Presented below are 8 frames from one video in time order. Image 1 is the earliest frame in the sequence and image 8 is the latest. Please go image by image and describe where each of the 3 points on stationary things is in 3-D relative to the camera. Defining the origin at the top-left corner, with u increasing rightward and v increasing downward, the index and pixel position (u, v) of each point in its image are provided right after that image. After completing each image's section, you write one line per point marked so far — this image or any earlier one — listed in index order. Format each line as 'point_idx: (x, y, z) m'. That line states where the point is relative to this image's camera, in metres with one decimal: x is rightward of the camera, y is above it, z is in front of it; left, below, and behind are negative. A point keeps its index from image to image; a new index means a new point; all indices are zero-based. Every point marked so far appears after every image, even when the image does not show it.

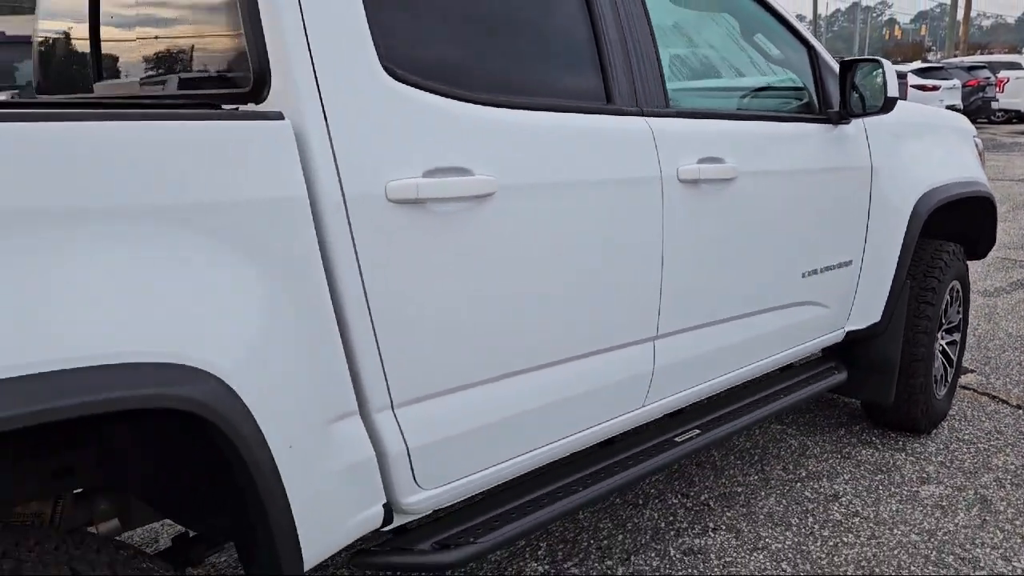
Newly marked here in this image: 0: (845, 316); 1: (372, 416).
0: (+1.2, -0.1, +3.0) m
1: (-0.3, -0.3, +1.6) m
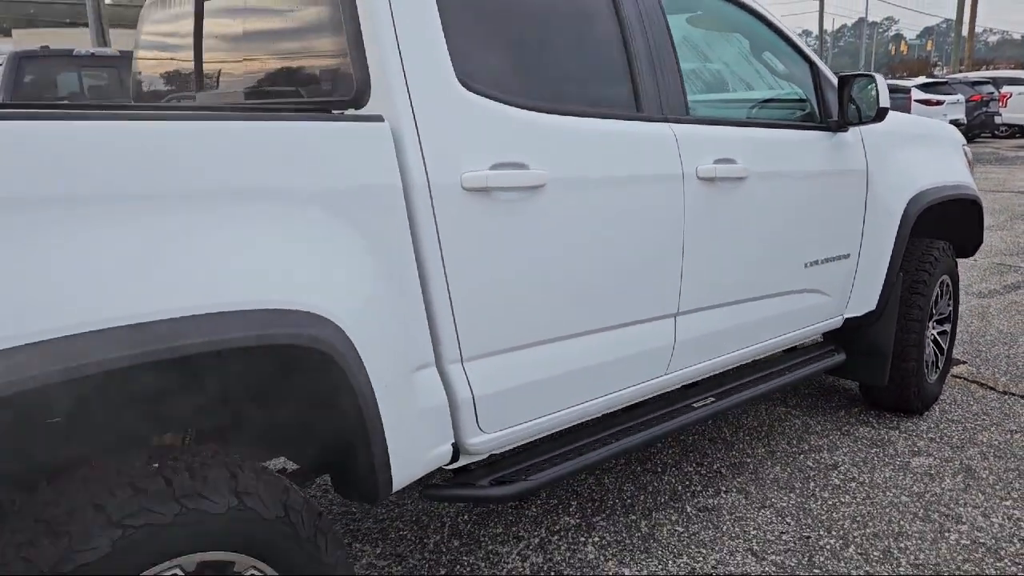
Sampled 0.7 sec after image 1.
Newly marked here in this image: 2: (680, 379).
0: (+1.3, -0.1, +3.3) m
1: (-0.2, -0.2, +2.0) m
2: (+0.5, -0.3, +2.7) m
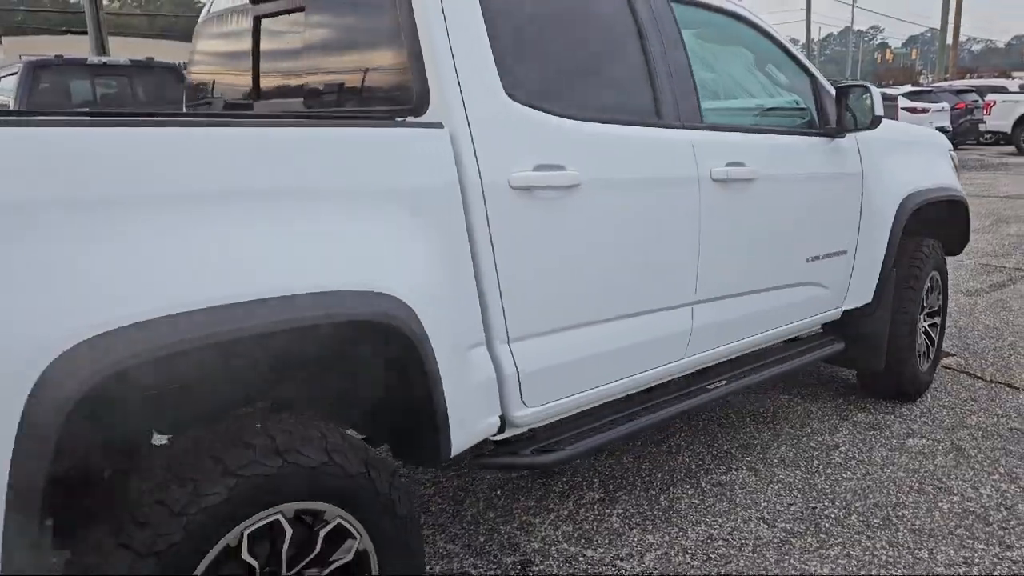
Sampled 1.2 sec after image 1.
0: (+1.4, 0.0, +3.5) m
1: (0.0, -0.2, +2.2) m
2: (+0.6, -0.3, +2.9) m
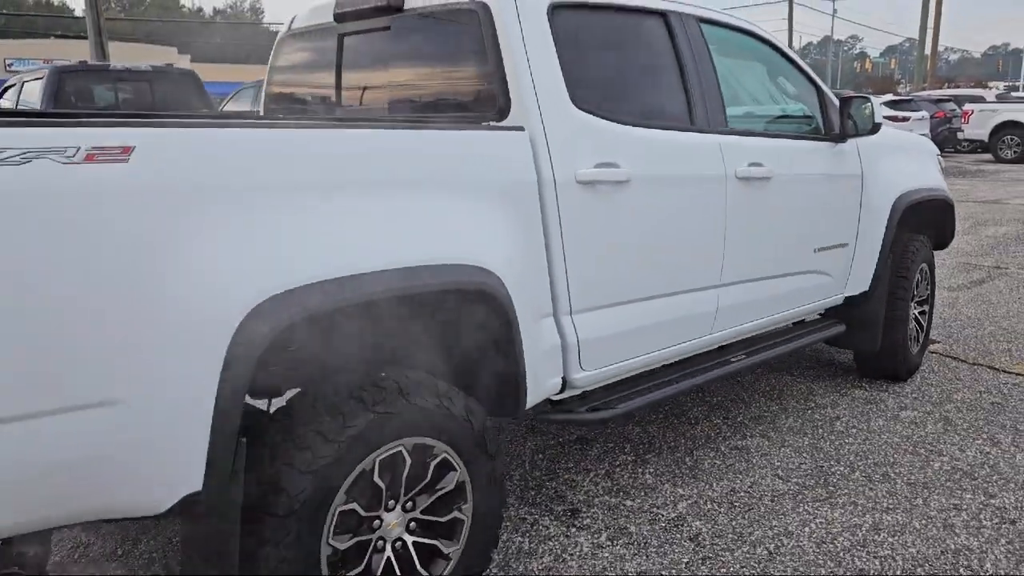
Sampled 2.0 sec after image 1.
0: (+1.6, 0.0, +4.0) m
1: (+0.2, -0.1, +2.6) m
2: (+0.8, -0.2, +3.3) m
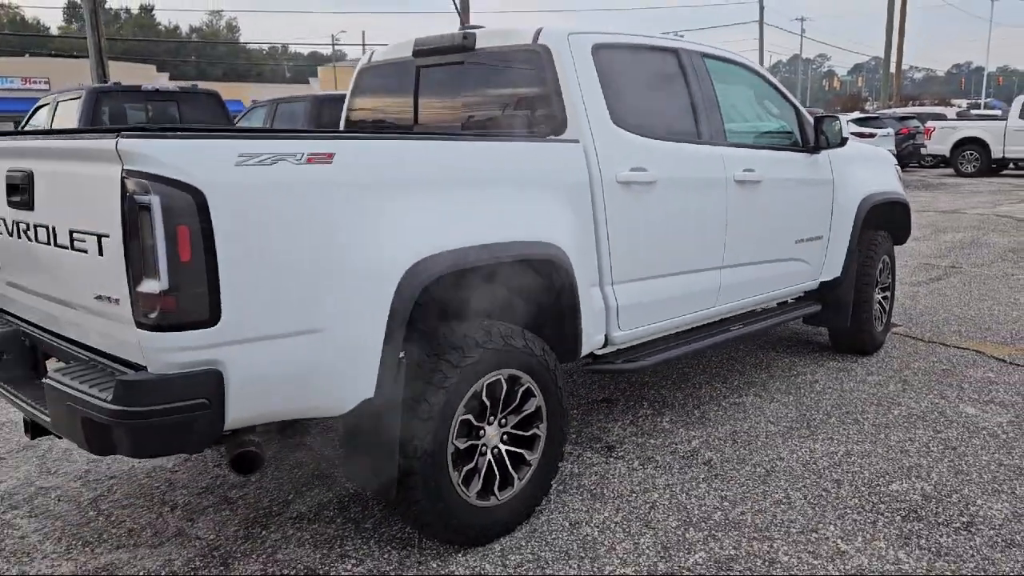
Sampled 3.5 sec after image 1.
0: (+1.7, +0.1, +4.8) m
1: (+0.4, 0.0, +3.4) m
2: (+1.0, -0.1, +4.1) m
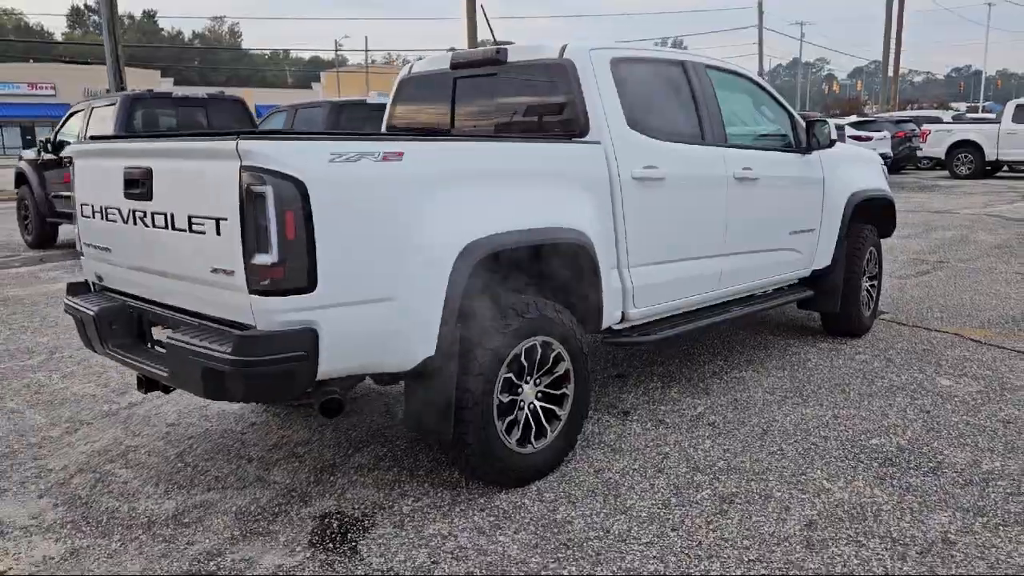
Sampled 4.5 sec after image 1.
0: (+1.9, +0.2, +5.3) m
1: (+0.5, +0.1, +3.9) m
2: (+1.2, 0.0, +4.6) m
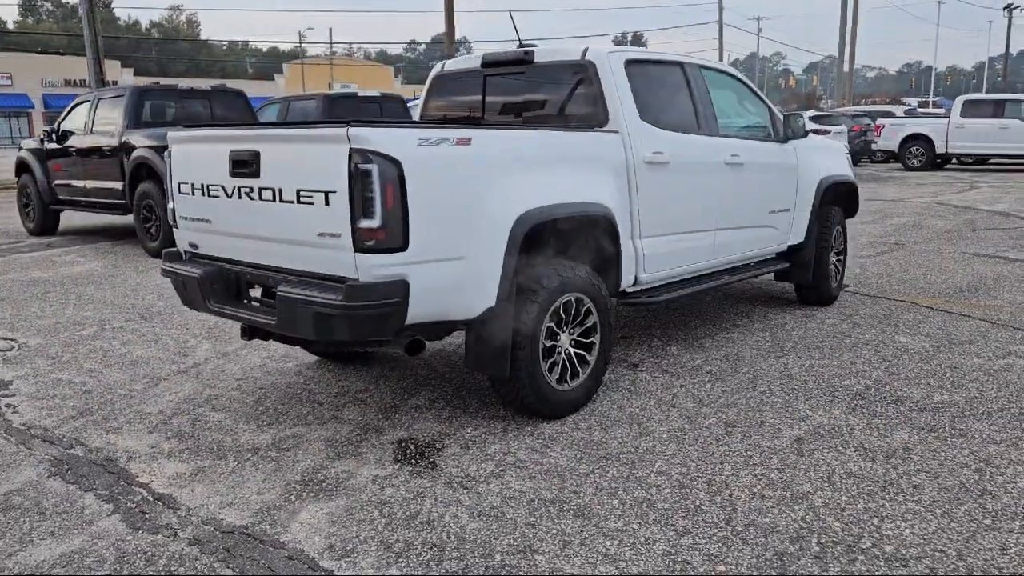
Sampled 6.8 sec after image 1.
0: (+2.0, +0.4, +6.0) m
1: (+0.7, +0.3, +4.6) m
2: (+1.3, +0.1, +5.3) m
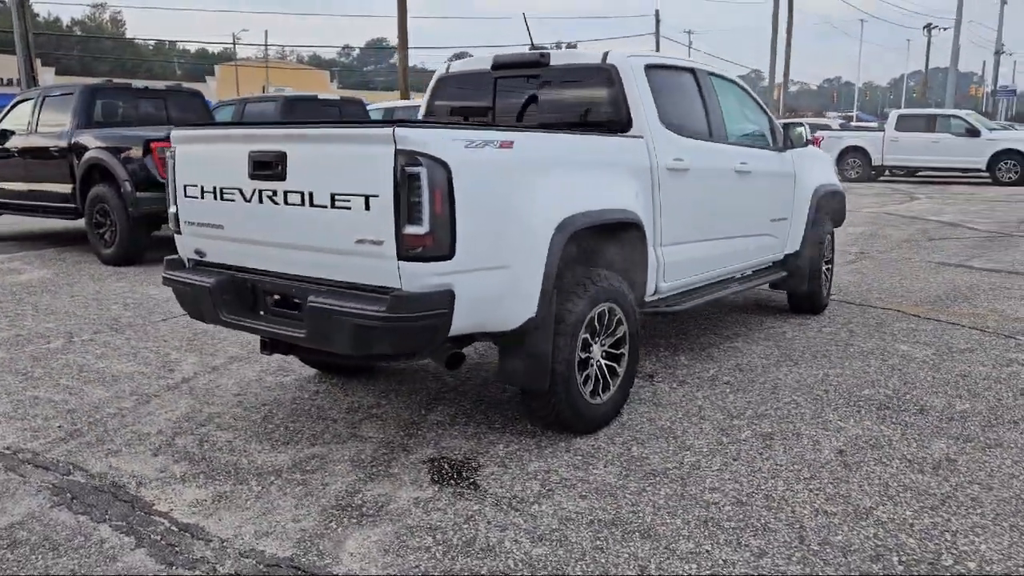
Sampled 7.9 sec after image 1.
0: (+2.0, +0.3, +6.0) m
1: (+0.8, +0.2, +4.5) m
2: (+1.3, +0.1, +5.3) m
